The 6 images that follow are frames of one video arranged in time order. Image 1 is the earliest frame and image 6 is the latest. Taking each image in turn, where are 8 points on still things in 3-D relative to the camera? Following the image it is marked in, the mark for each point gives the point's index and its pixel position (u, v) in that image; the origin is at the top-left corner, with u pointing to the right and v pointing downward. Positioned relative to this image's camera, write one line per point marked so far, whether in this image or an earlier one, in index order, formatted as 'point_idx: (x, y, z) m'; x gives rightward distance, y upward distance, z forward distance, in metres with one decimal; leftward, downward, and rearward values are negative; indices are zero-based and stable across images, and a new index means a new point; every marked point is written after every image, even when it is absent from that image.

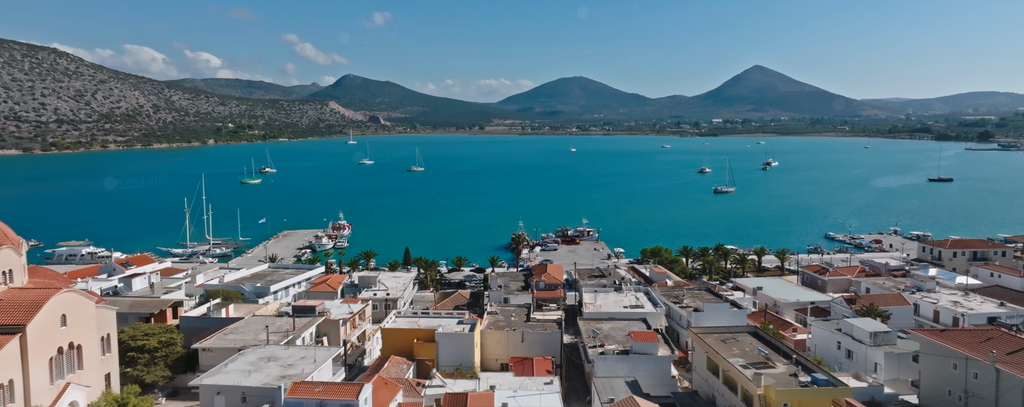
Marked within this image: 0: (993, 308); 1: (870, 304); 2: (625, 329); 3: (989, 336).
0: (+14.1, -3.1, +17.0) m
1: (+10.5, -3.0, +17.2) m
2: (+2.9, -3.2, +15.0) m
3: (+8.9, -2.5, +11.0) m
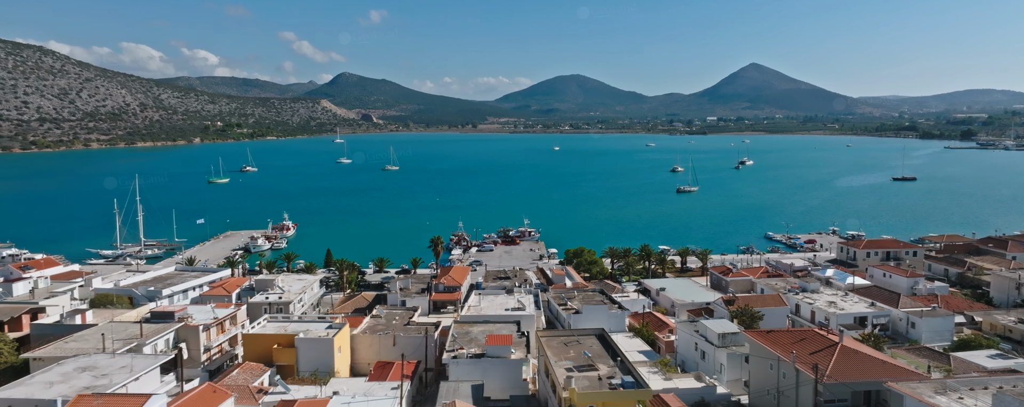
0: (+10.6, -3.2, +17.5) m
1: (+7.0, -3.1, +17.6) m
2: (-0.5, -3.3, +15.1) m
3: (+5.7, -2.6, +11.3) m
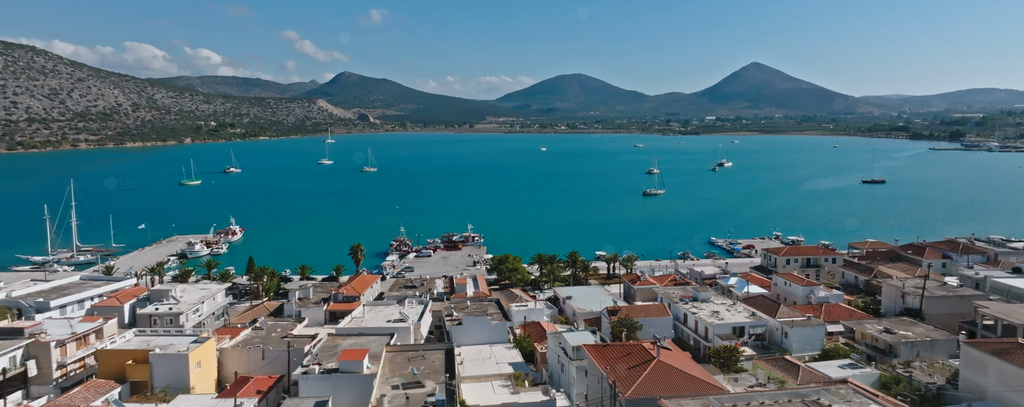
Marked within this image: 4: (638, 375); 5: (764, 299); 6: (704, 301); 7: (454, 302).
0: (+7.1, -3.5, +17.8) m
1: (+3.5, -3.4, +17.8) m
2: (-3.9, -3.7, +15.1) m
3: (+2.3, -2.9, +11.5) m
4: (+2.3, -3.1, +10.5) m
5: (+8.4, -3.2, +19.3) m
6: (+6.5, -3.3, +19.5) m
7: (-1.8, -3.4, +19.8) m
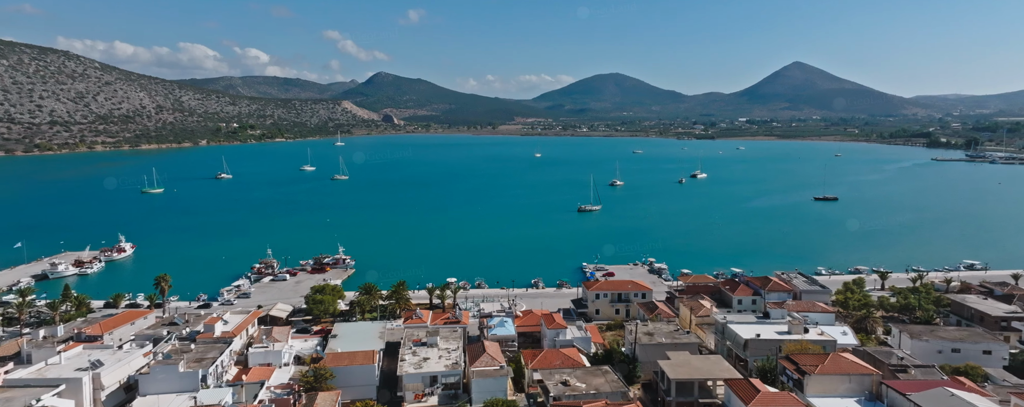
0: (-2.2, -5.1, +18.1) m
1: (-5.7, -4.9, +18.0) m
2: (-13.1, -5.1, +15.2) m
3: (-6.7, -4.4, +11.7) m
4: (-6.8, -4.5, +10.7) m
5: (-0.8, -4.8, +19.6) m
6: (-2.8, -4.8, +19.8) m
7: (-11.1, -4.8, +19.9) m
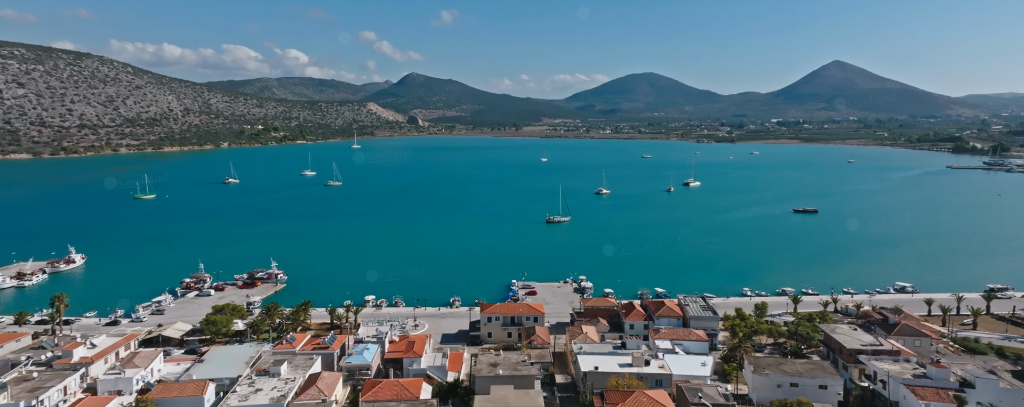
0: (-7.6, -6.2, +18.5) m
1: (-11.2, -6.0, +18.4) m
2: (-18.6, -6.0, +15.6) m
3: (-12.3, -5.4, +12.1) m
4: (-12.3, -5.5, +11.1) m
5: (-6.3, -5.9, +20.0) m
6: (-8.3, -5.9, +20.2) m
7: (-16.6, -5.9, +20.3) m
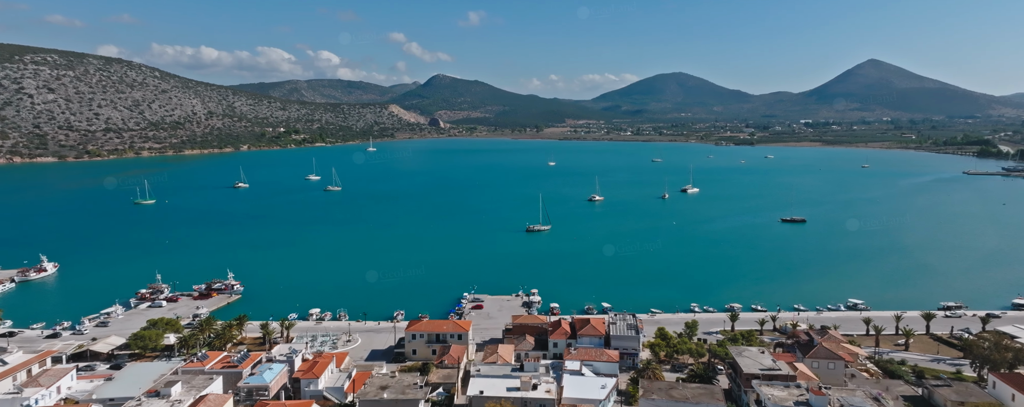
0: (-11.7, -7.0, +18.9) m
1: (-15.2, -6.8, +18.9) m
2: (-22.6, -6.8, +16.2) m
3: (-16.3, -6.1, +12.6) m
4: (-16.4, -6.3, +11.7) m
5: (-10.3, -6.8, +20.4) m
6: (-12.3, -6.8, +20.6) m
7: (-20.6, -6.7, +20.9) m
